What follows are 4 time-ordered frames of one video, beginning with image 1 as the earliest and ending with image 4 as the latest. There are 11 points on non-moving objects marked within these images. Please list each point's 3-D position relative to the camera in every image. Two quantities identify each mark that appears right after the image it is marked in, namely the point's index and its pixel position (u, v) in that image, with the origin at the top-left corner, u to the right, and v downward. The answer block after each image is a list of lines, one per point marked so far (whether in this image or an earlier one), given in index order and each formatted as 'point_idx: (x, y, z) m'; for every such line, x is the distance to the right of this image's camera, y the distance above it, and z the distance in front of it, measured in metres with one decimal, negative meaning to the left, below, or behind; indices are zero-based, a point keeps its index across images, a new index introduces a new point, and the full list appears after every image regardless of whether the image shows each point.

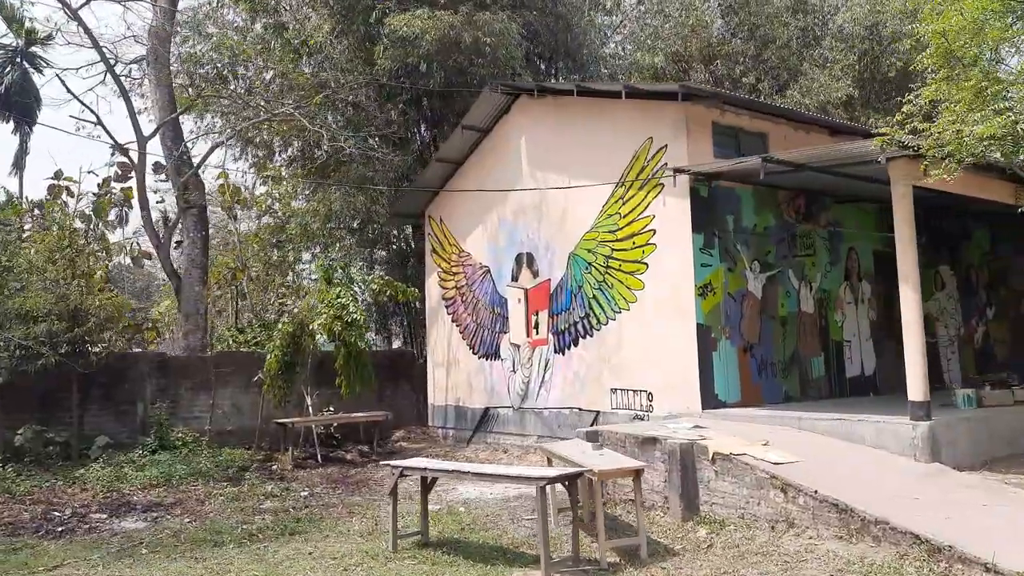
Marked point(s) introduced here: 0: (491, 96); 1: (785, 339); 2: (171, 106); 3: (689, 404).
0: (-0.3, +2.8, +11.8) m
1: (+3.4, -0.6, +9.9) m
2: (-6.2, +3.3, +14.7) m
3: (+2.0, -1.3, +9.1) m
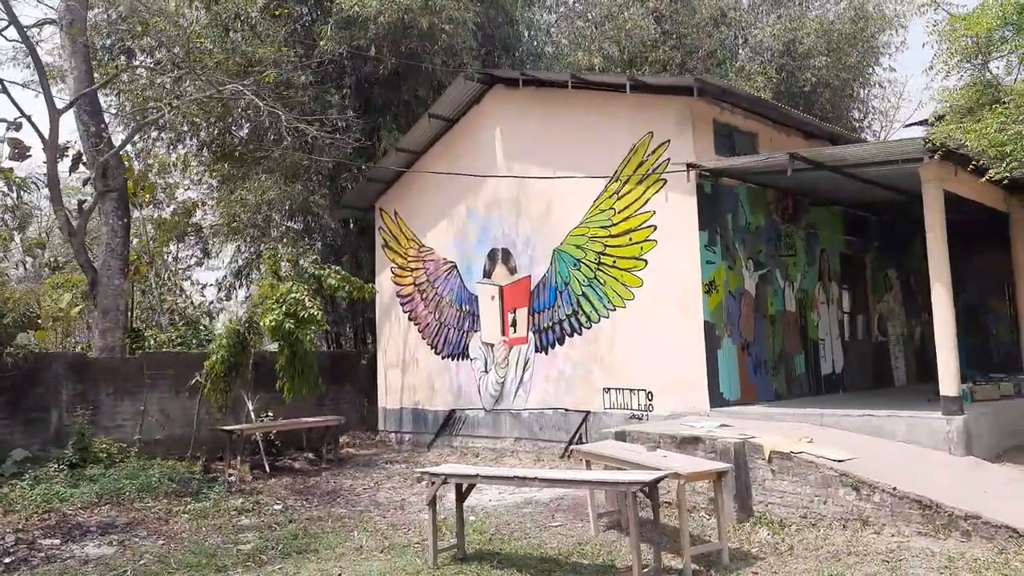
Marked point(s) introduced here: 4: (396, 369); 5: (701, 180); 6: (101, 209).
0: (-0.7, +2.9, +11.3) m
1: (+3.3, -0.6, +10.0) m
2: (-6.9, +3.4, +13.1) m
3: (+2.1, -1.3, +9.0) m
4: (-1.9, -1.4, +13.3) m
5: (+2.2, +1.3, +9.2) m
6: (-6.8, +1.3, +13.3) m
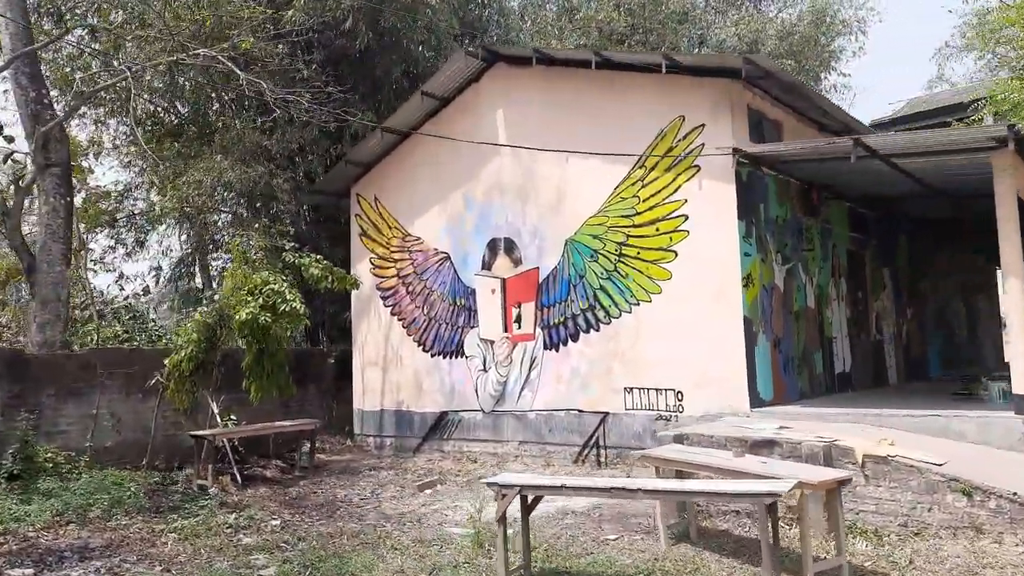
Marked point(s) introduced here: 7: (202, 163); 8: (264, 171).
0: (-0.6, +3.0, +10.5) m
1: (+3.5, -0.6, +9.7) m
2: (-7.0, +3.6, +11.6) m
3: (+2.4, -1.2, +8.5) m
4: (-2.1, -1.2, +12.3) m
5: (+2.5, +1.3, +8.7) m
6: (-6.9, +1.5, +11.7) m
7: (-5.4, +2.2, +13.9) m
8: (-4.3, +2.0, +13.8) m
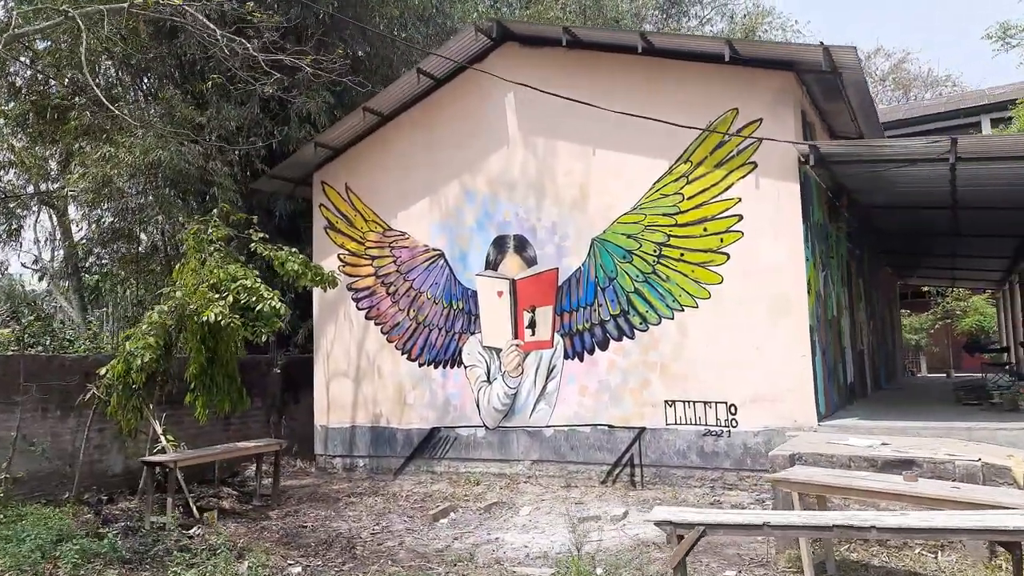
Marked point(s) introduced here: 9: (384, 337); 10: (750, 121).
0: (-0.3, +3.0, +9.4) m
1: (+3.7, -0.6, +9.3) m
2: (-6.9, +3.7, +9.3) m
3: (+2.8, -1.3, +8.0) m
4: (-2.3, -1.2, +10.8) m
5: (+2.9, +1.3, +8.2) m
6: (-6.8, +1.6, +9.4) m
7: (-5.7, +2.2, +11.9) m
8: (-4.6, +2.0, +12.0) m
9: (-1.7, -0.6, +10.5) m
10: (+2.5, +1.8, +8.4) m
